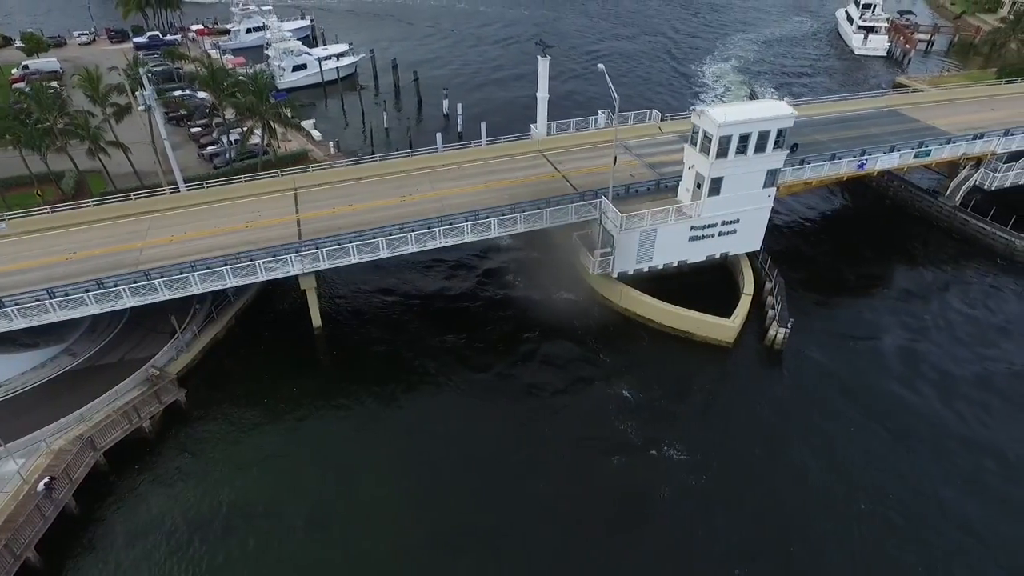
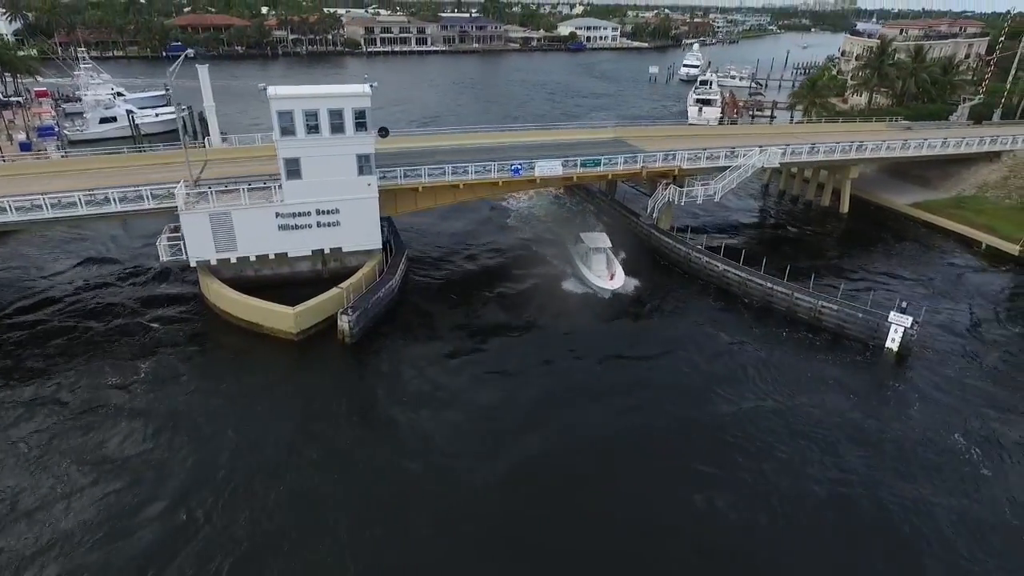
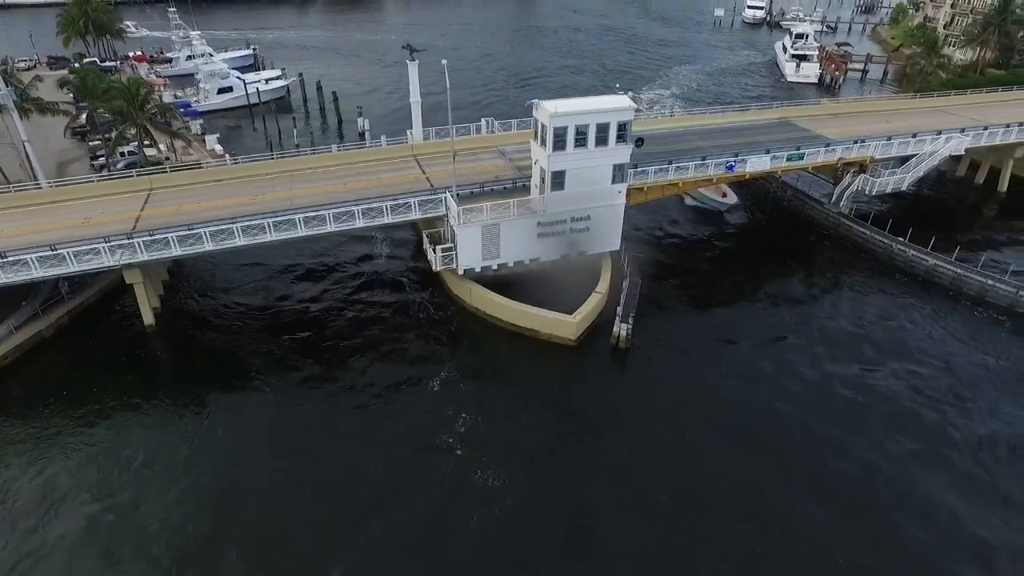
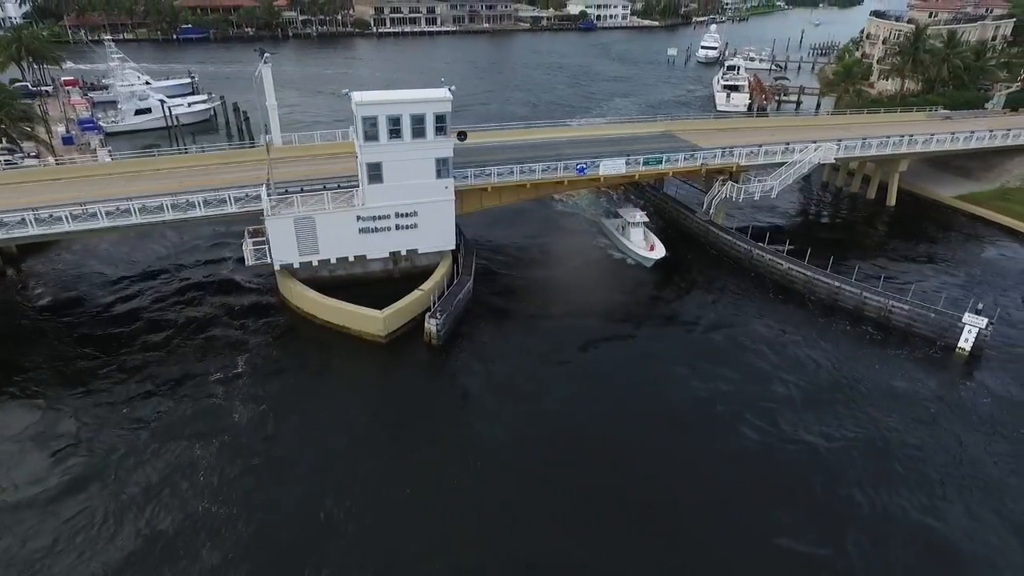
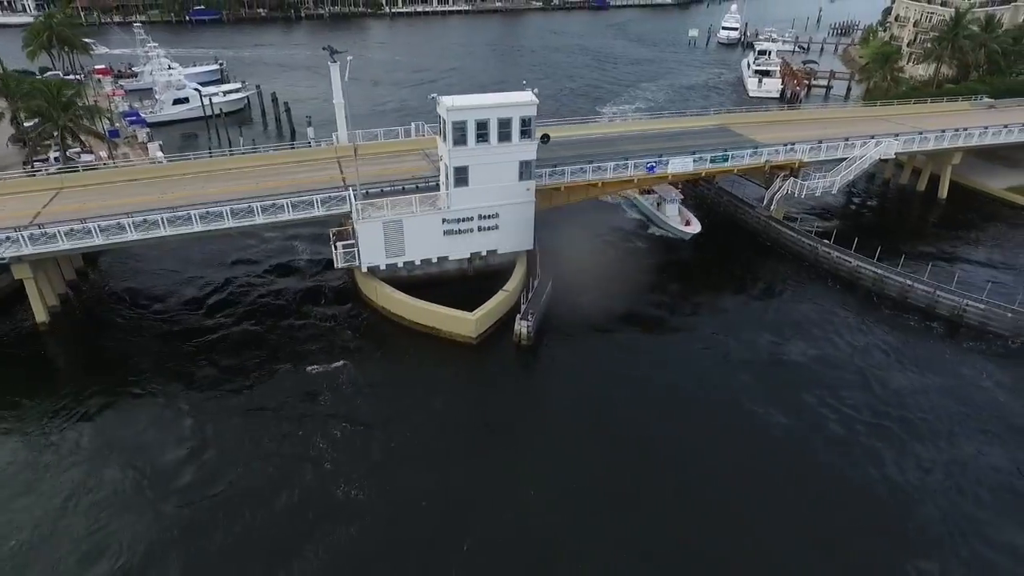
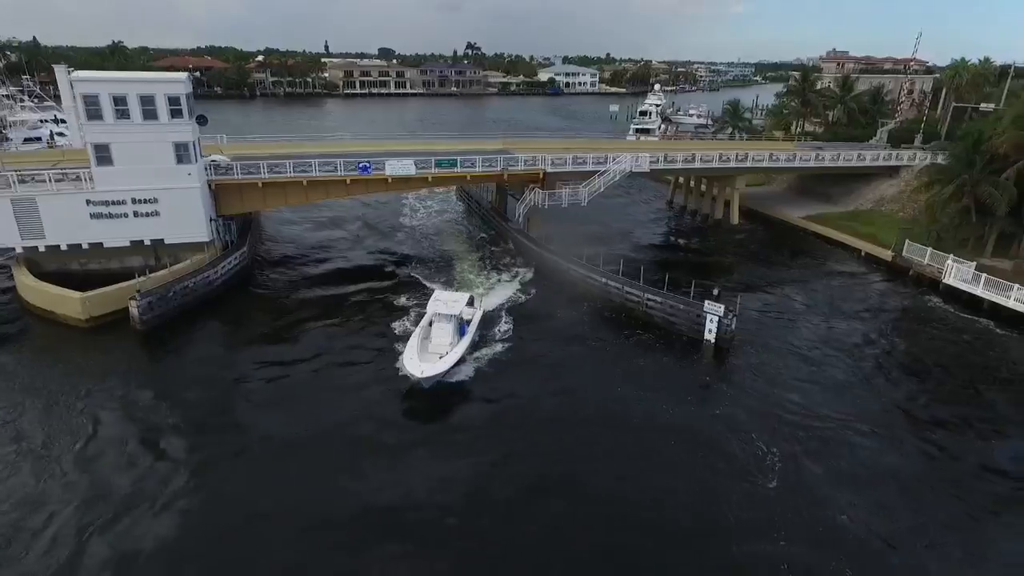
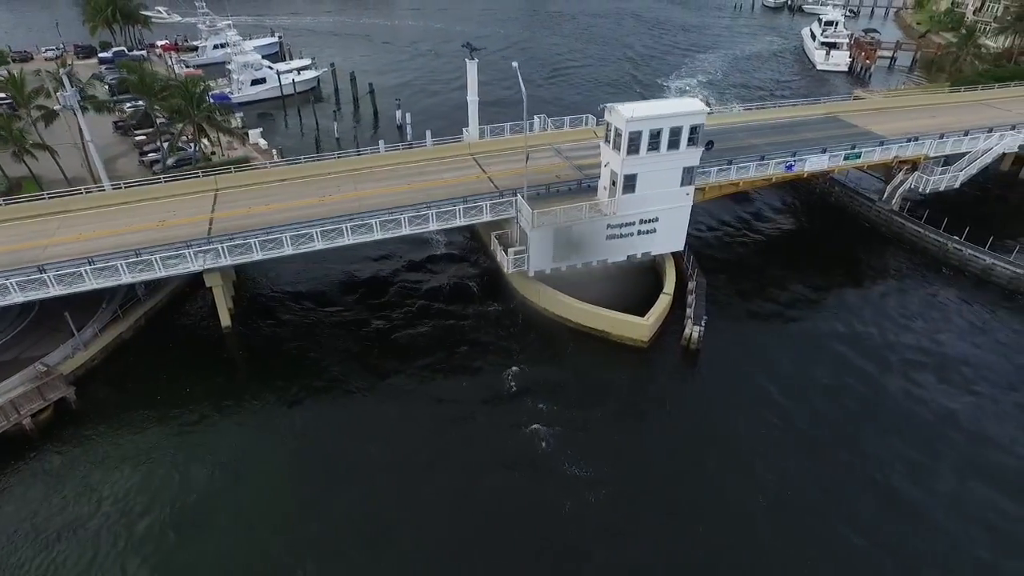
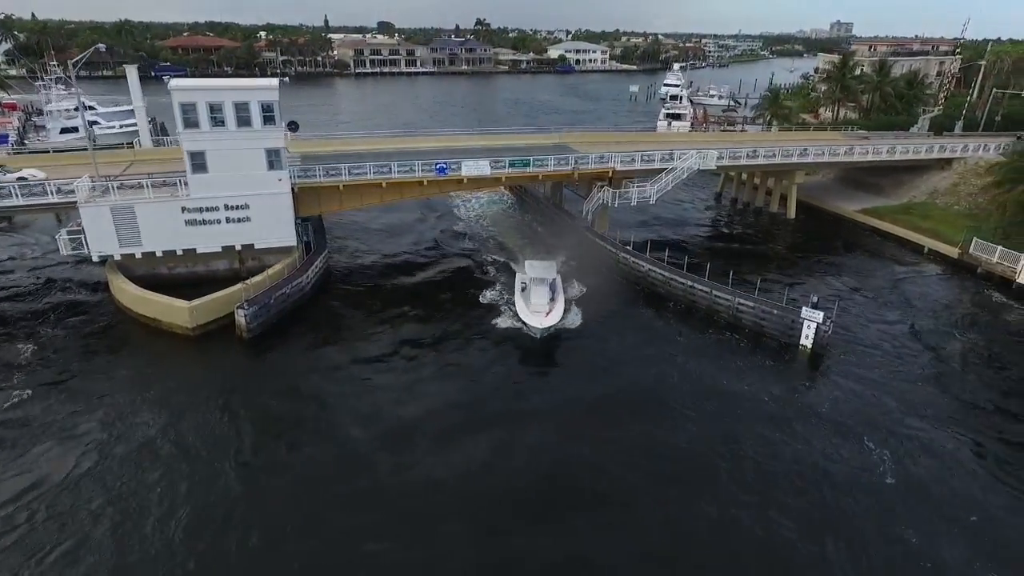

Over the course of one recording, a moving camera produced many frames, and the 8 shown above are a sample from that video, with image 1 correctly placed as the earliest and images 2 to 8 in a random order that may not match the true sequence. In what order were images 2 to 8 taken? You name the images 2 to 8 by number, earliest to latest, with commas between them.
7, 3, 5, 4, 2, 8, 6
